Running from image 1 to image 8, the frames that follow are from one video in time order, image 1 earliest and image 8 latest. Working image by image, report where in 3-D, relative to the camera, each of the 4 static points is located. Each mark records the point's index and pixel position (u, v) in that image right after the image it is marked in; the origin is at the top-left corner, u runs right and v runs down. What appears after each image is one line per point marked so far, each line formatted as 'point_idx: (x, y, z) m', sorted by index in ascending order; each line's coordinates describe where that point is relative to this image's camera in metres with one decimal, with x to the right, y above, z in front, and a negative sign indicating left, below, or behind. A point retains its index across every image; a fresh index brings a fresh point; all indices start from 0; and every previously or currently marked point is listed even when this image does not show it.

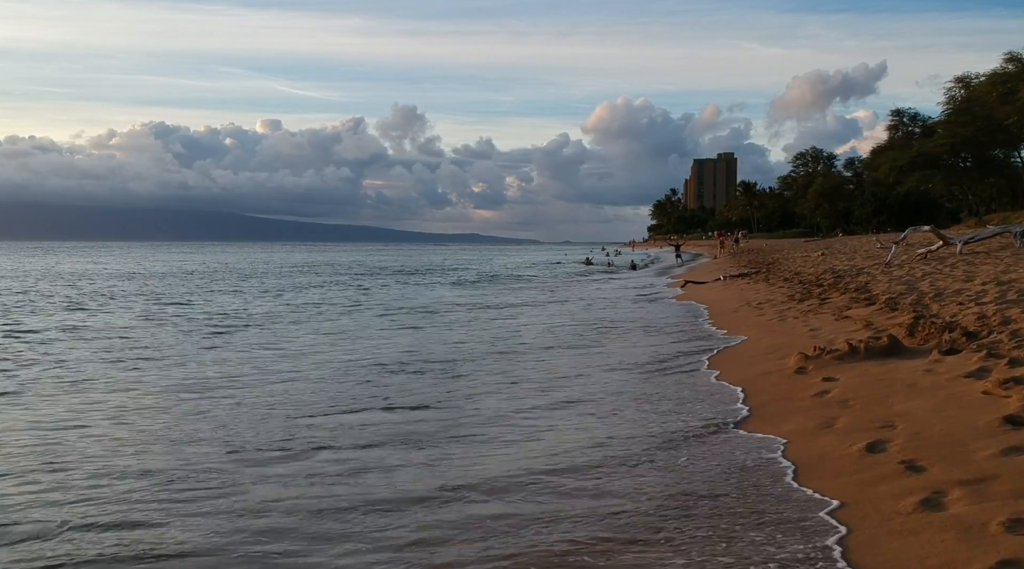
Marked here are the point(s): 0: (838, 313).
0: (+5.1, -0.4, +15.2) m
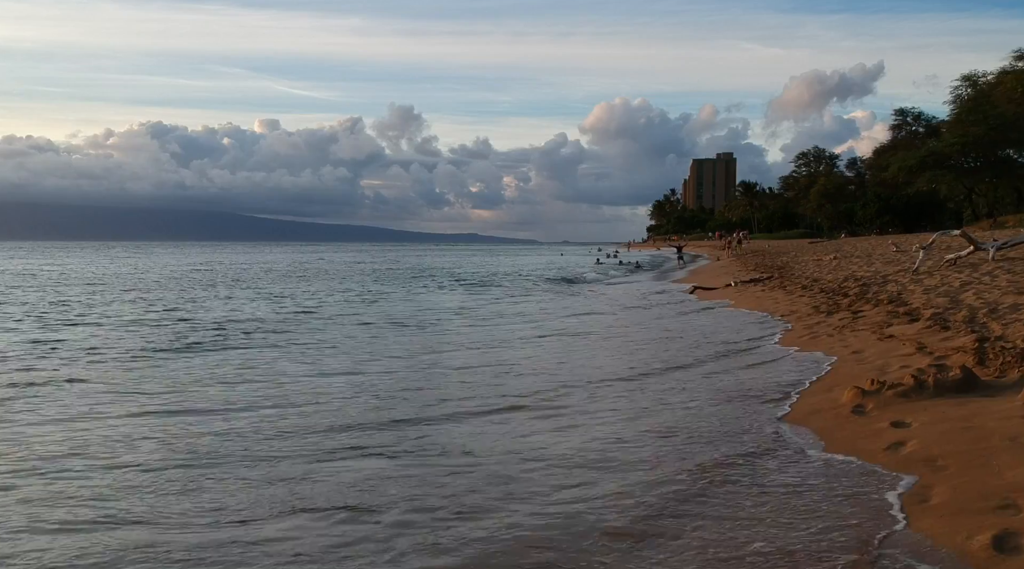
0: (+5.1, -0.6, +13.5) m
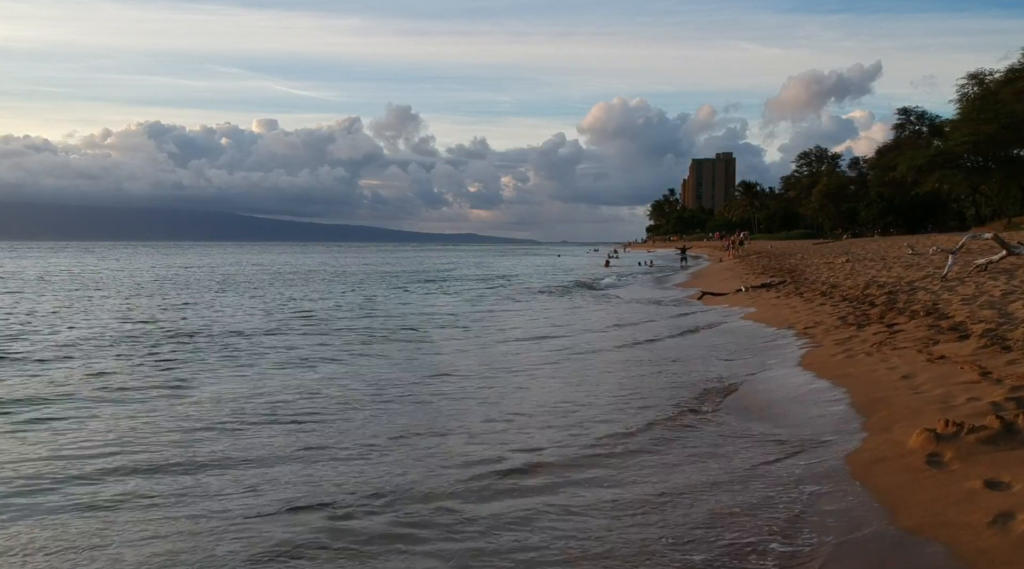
0: (+5.1, -0.8, +12.0) m
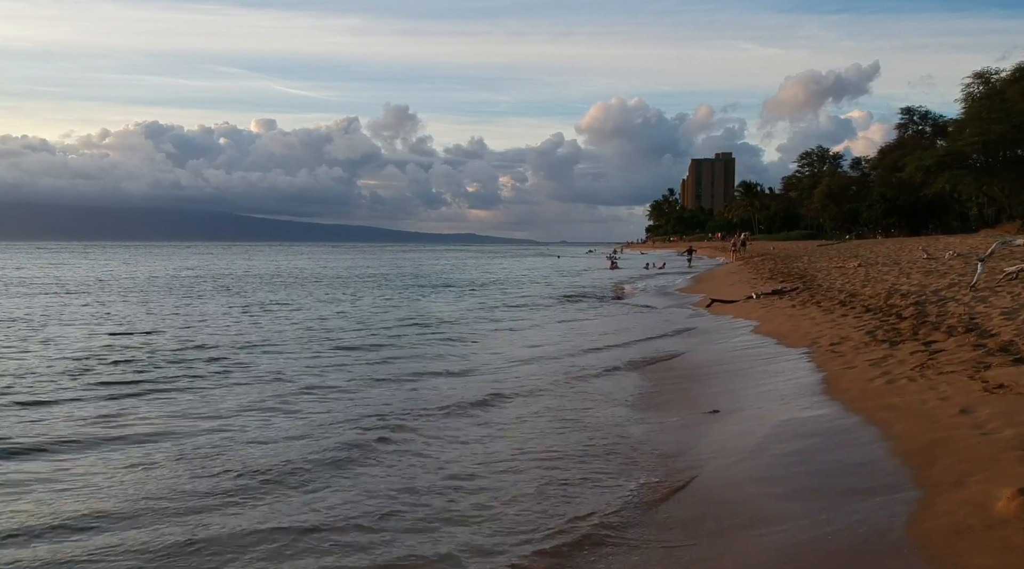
0: (+5.1, -1.0, +10.7) m
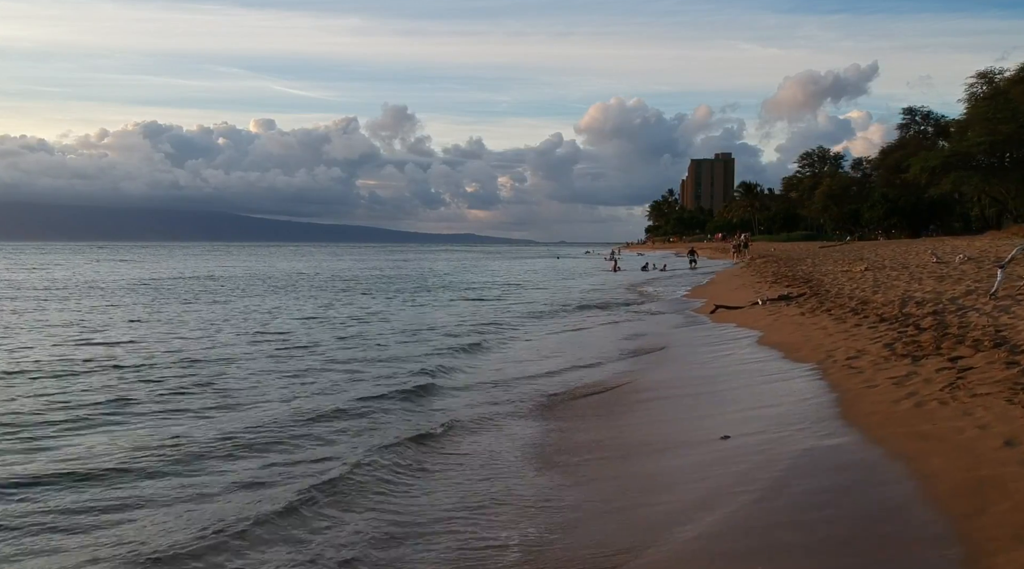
0: (+5.1, -1.1, +9.8) m
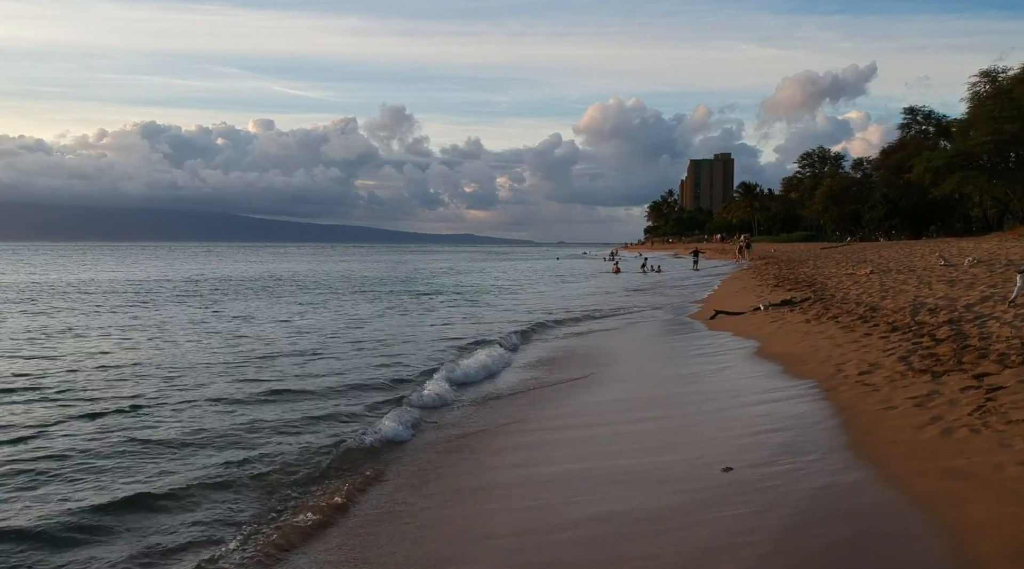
0: (+4.8, -1.2, +8.7) m
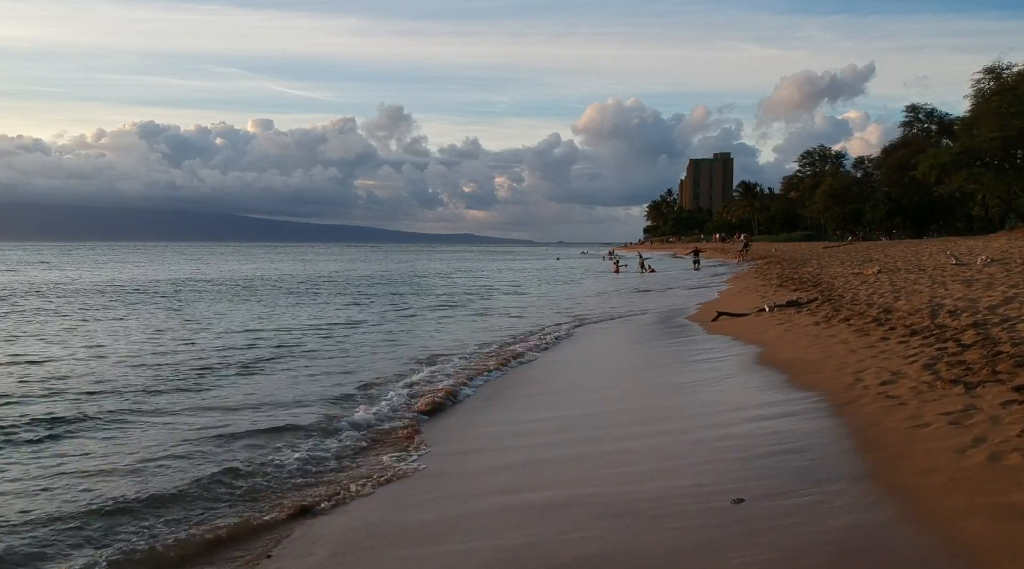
0: (+4.6, -1.2, +7.4) m
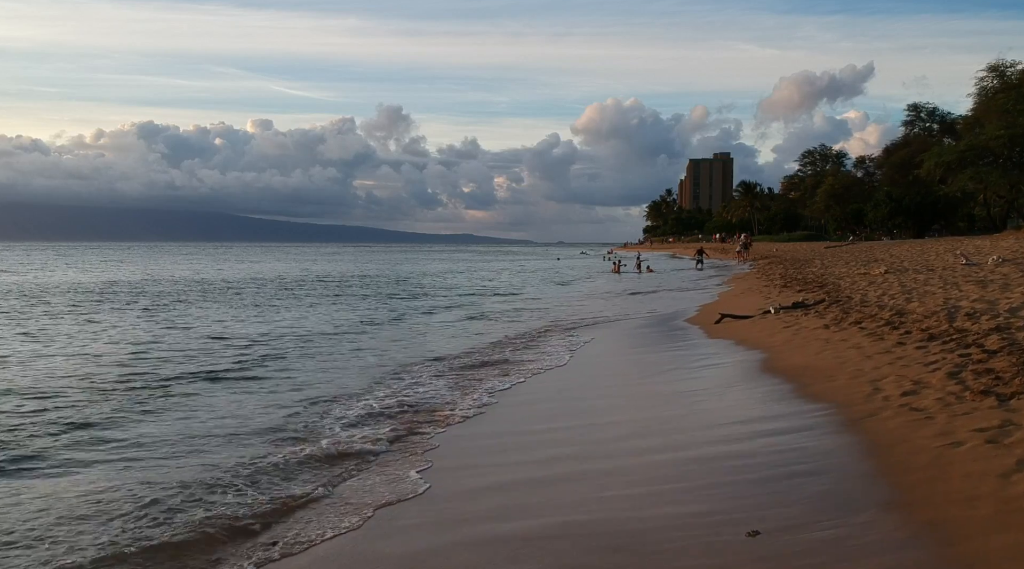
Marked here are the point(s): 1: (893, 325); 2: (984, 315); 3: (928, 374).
0: (+4.5, -1.2, +6.5) m
1: (+6.4, -0.7, +16.1) m
2: (+7.6, -0.5, +15.6) m
3: (+4.9, -1.1, +11.3) m
